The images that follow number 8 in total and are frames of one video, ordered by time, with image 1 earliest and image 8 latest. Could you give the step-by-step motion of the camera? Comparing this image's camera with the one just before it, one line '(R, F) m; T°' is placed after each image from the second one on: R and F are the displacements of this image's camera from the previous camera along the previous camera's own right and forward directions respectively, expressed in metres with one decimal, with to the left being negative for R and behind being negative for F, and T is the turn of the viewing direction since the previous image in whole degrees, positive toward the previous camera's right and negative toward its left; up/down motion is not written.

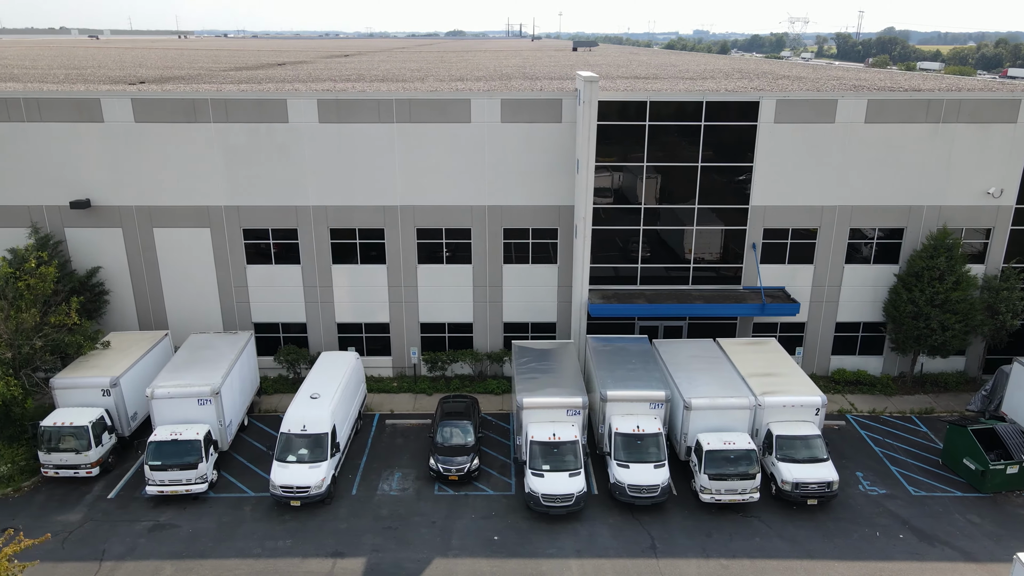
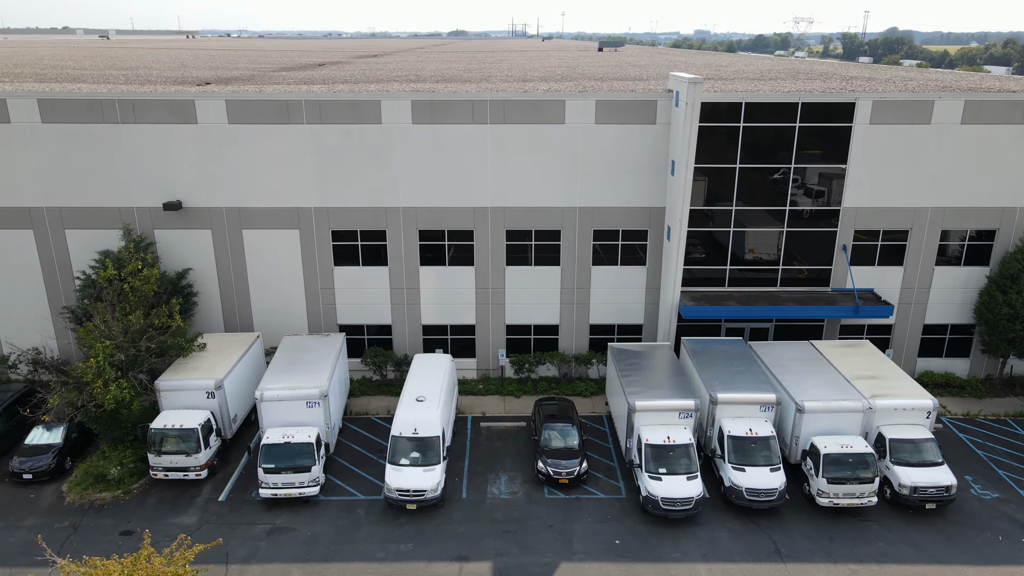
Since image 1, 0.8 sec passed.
(-2.8, +0.1) m; 0°
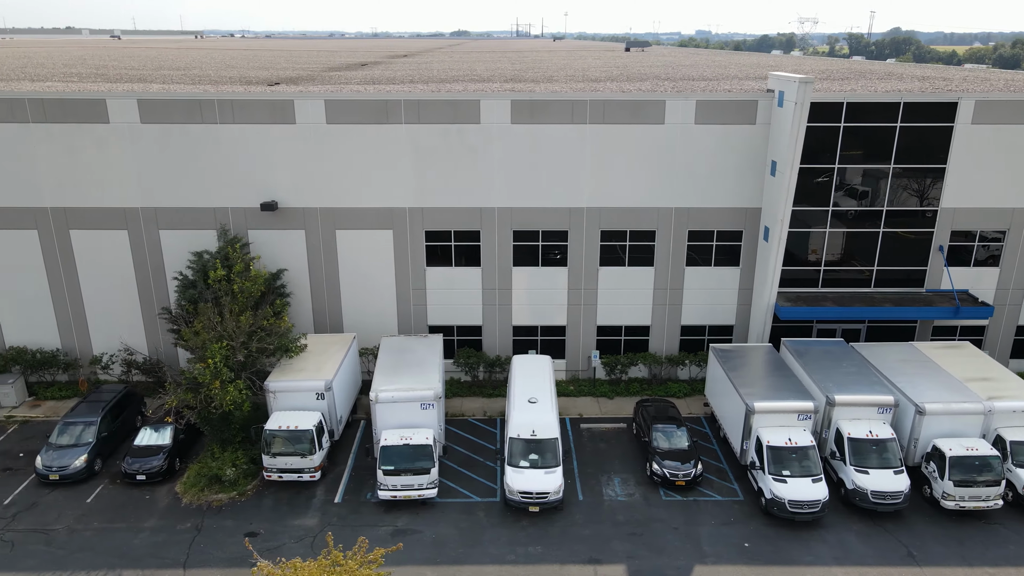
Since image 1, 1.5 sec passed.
(-2.9, +0.1) m; 0°
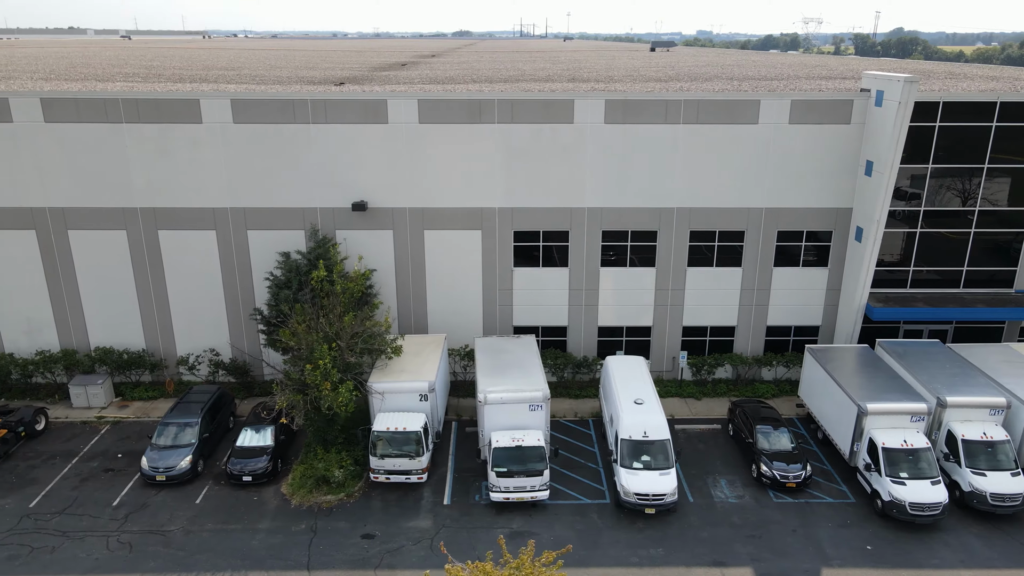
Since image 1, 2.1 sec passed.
(-2.7, +0.1) m; 0°
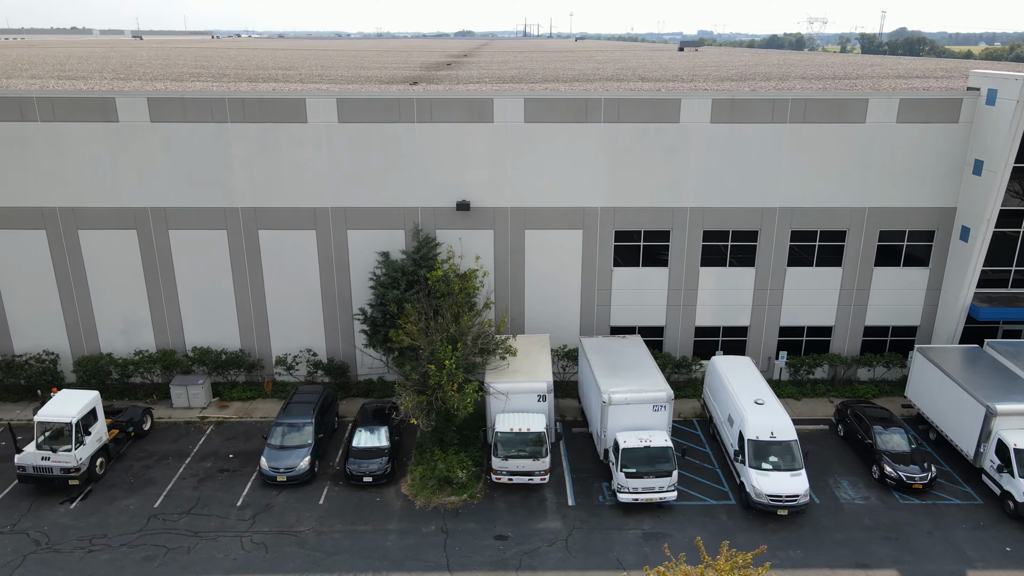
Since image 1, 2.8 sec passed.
(-3.1, +0.1) m; 0°
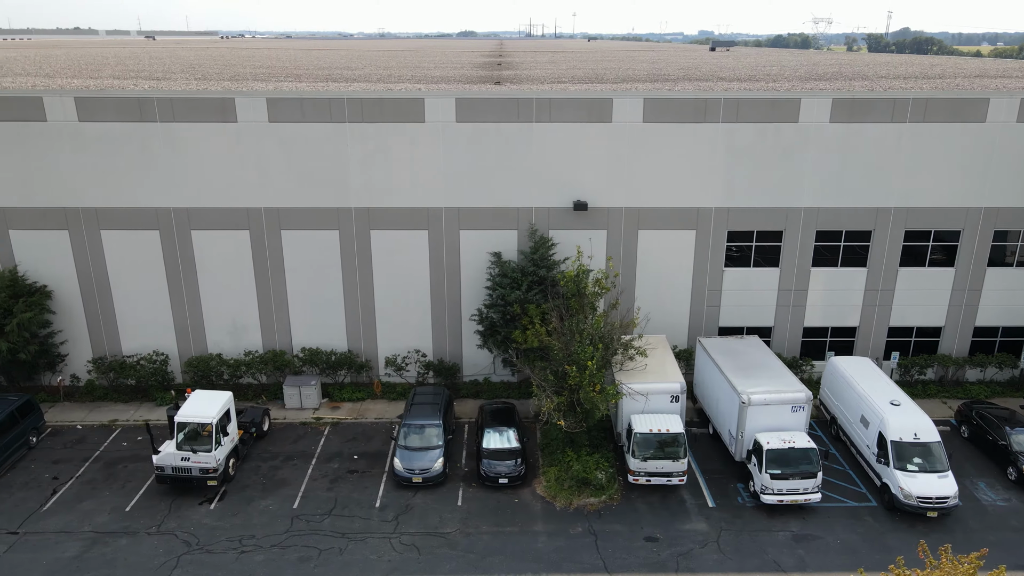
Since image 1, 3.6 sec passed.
(-3.4, +0.1) m; 0°
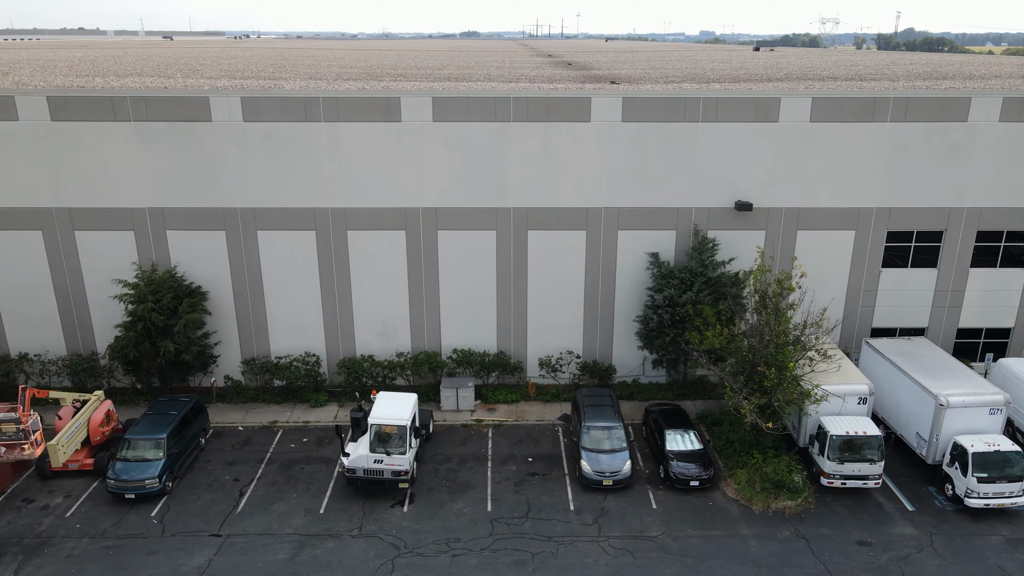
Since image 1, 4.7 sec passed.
(-4.8, +0.1) m; 0°
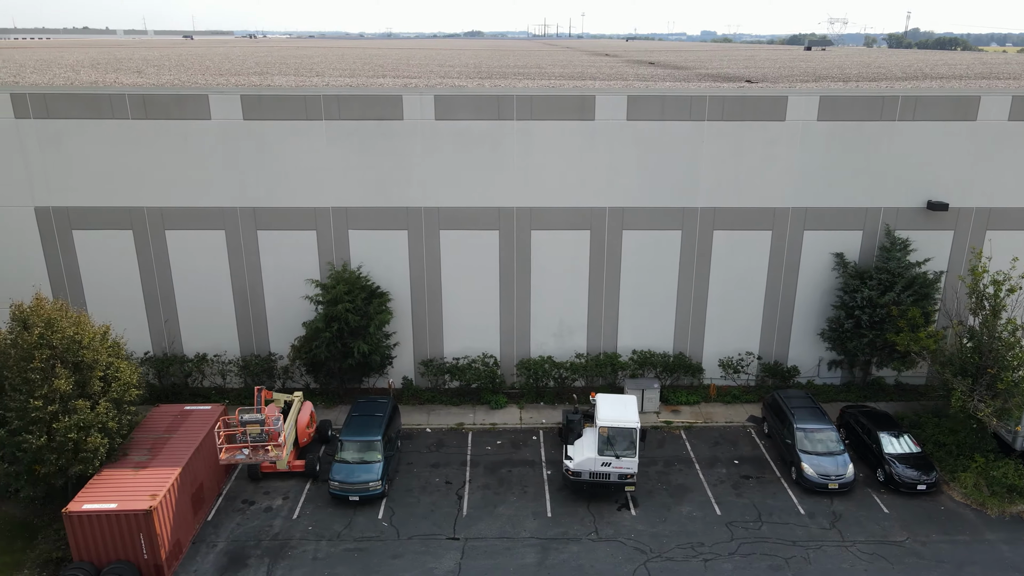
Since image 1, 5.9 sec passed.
(-5.5, +0.2) m; 0°
